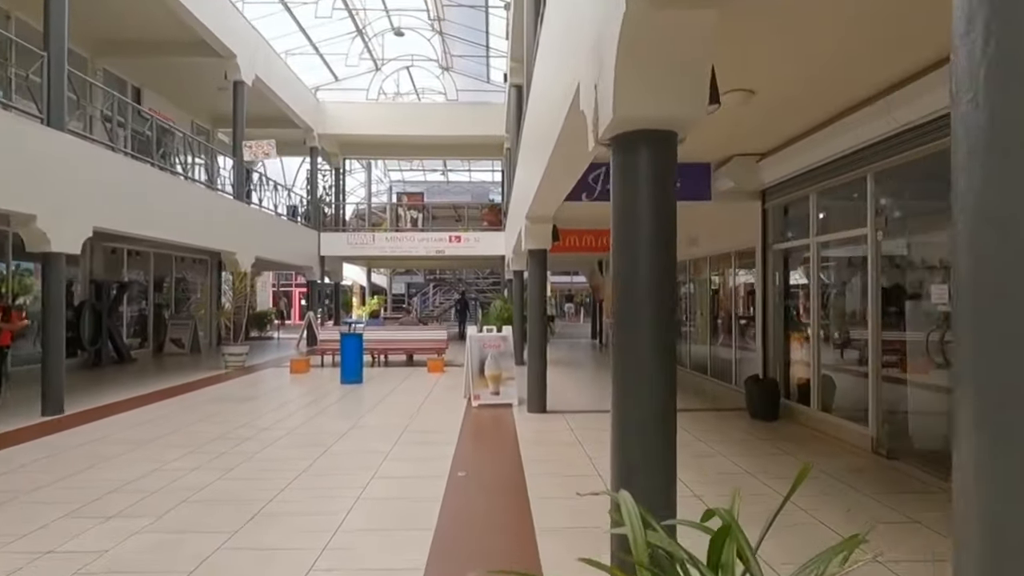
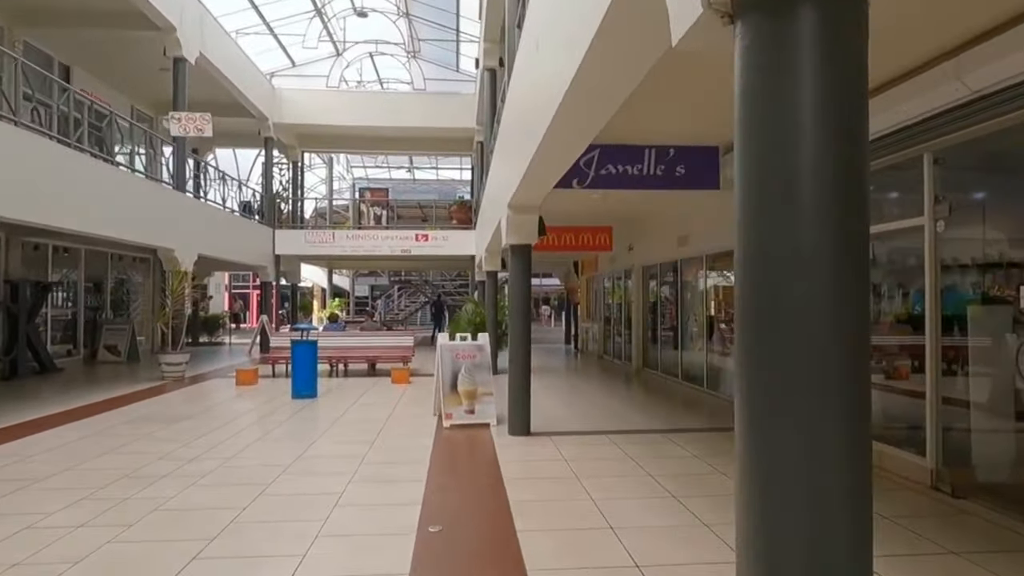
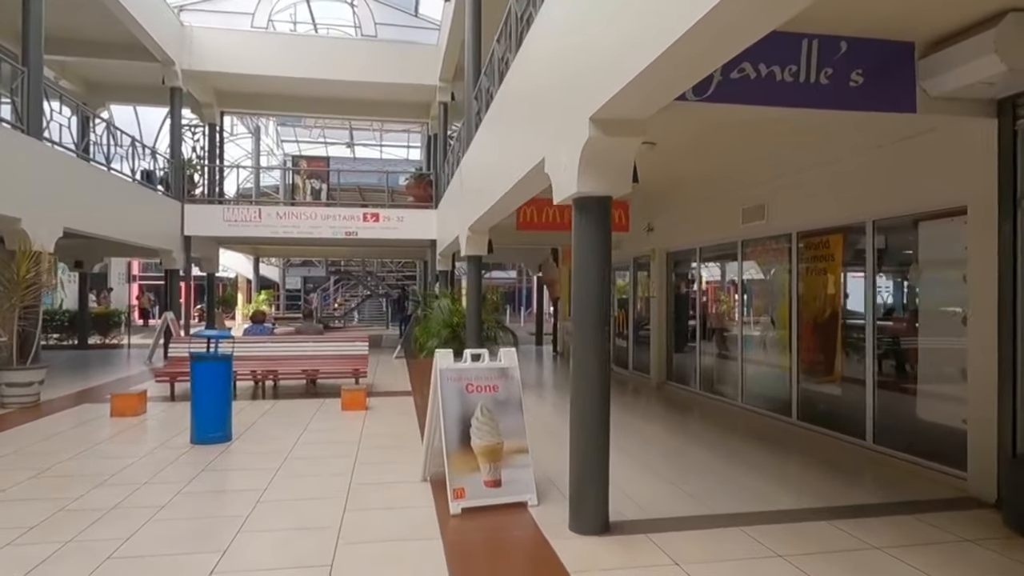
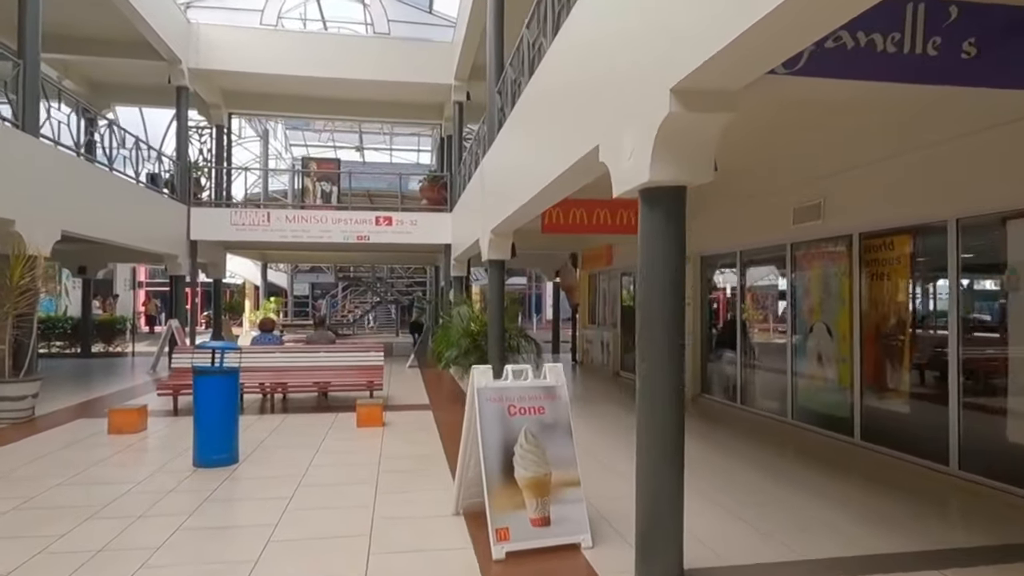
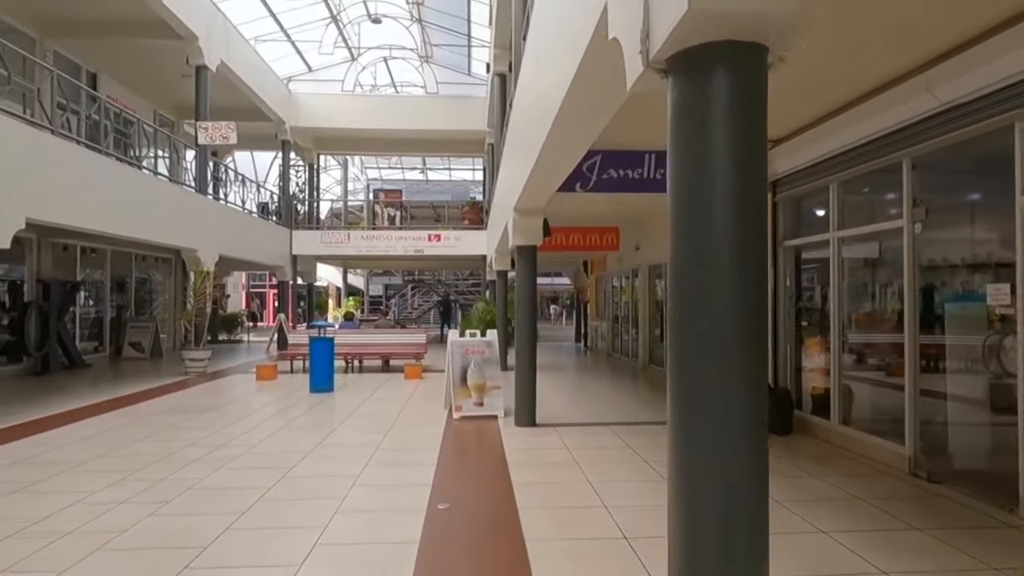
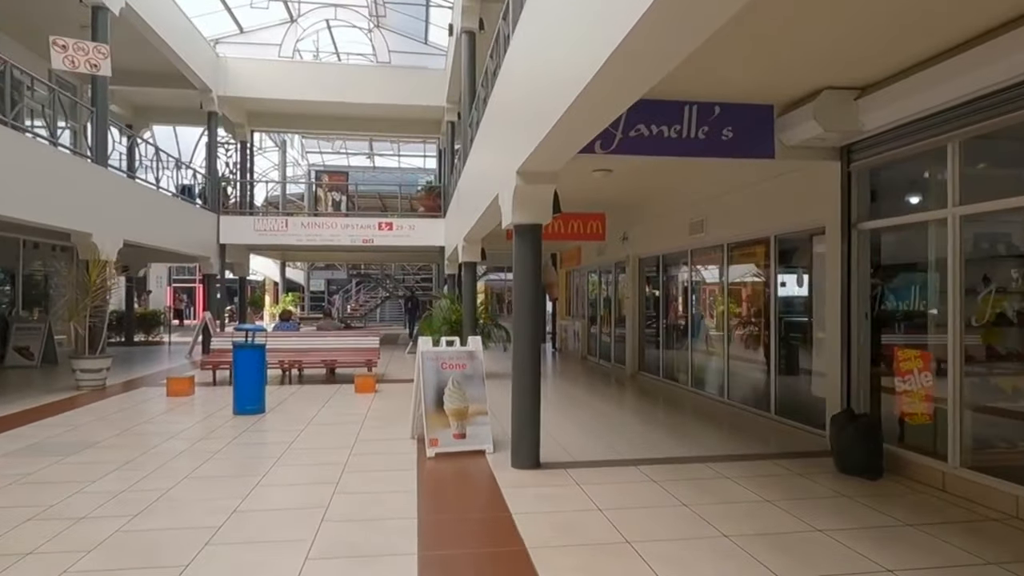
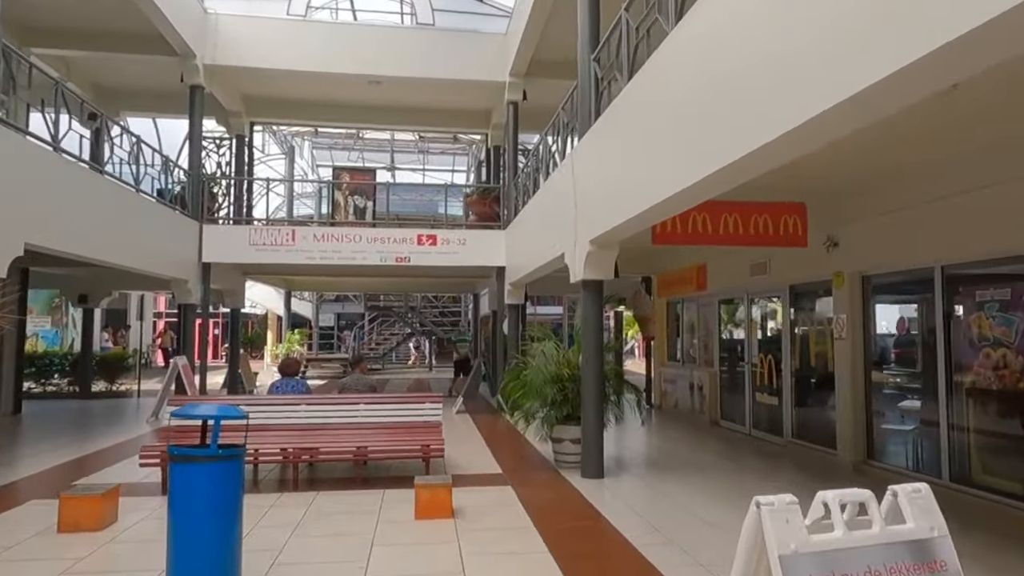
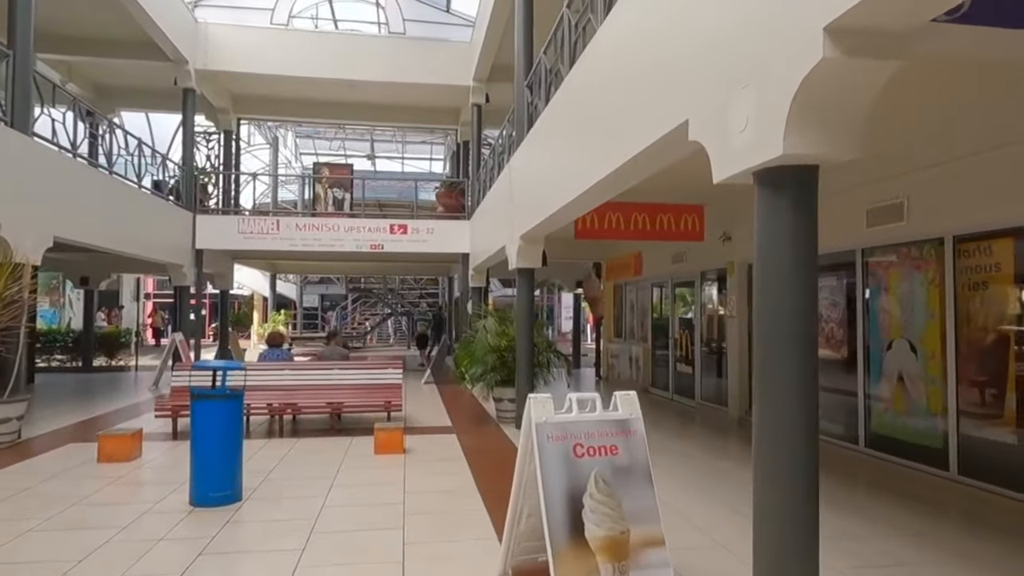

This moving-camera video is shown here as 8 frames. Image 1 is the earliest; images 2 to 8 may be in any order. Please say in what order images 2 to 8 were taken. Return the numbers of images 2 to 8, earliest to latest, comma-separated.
5, 2, 6, 3, 4, 8, 7
